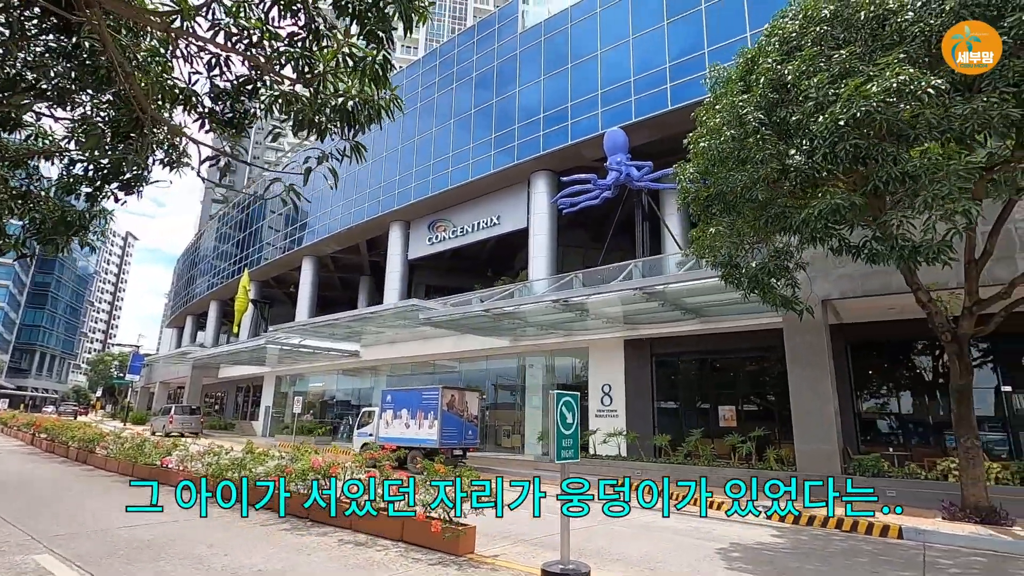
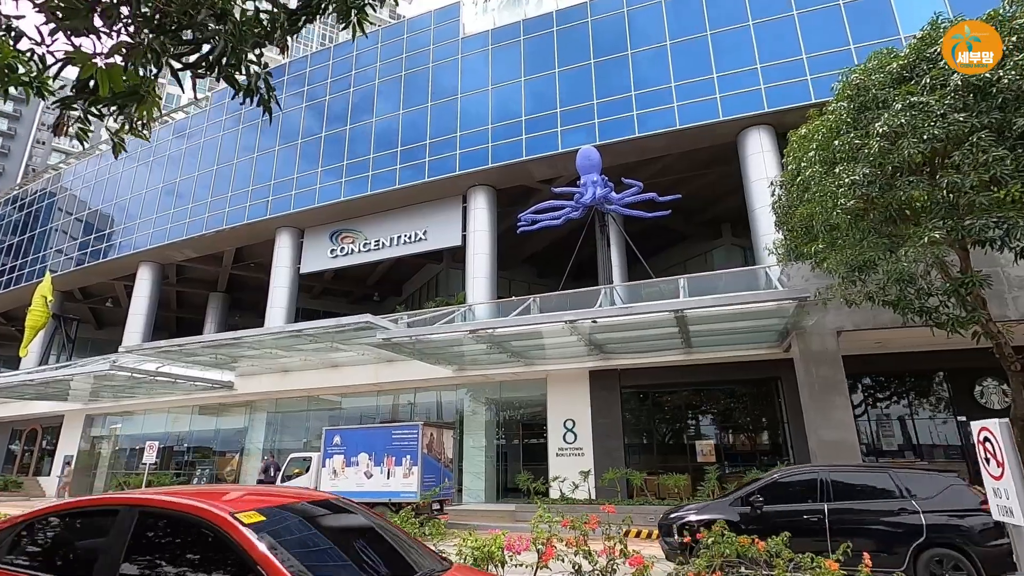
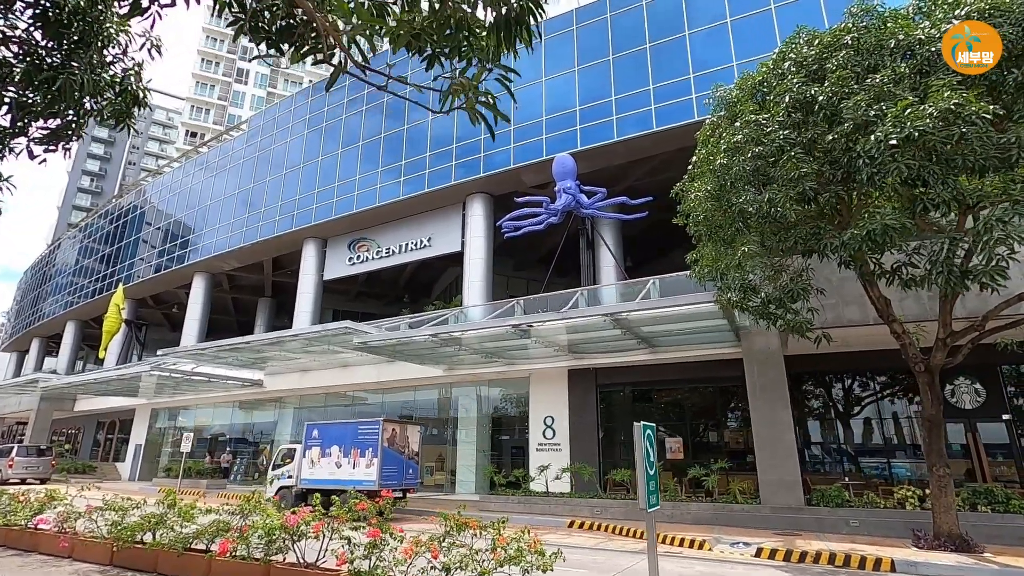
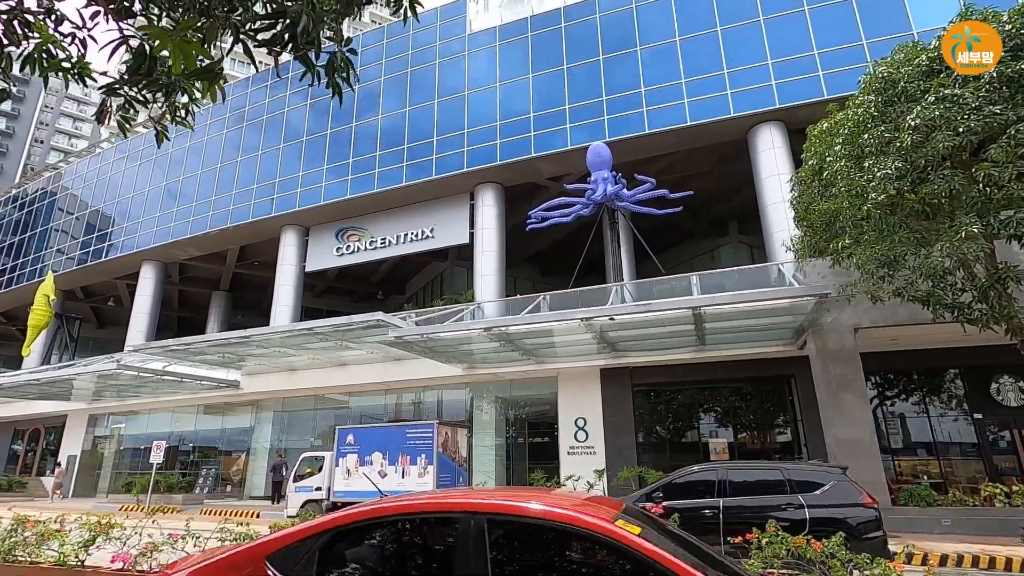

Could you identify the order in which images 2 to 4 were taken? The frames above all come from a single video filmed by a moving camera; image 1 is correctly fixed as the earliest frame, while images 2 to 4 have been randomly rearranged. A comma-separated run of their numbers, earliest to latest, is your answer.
3, 2, 4
